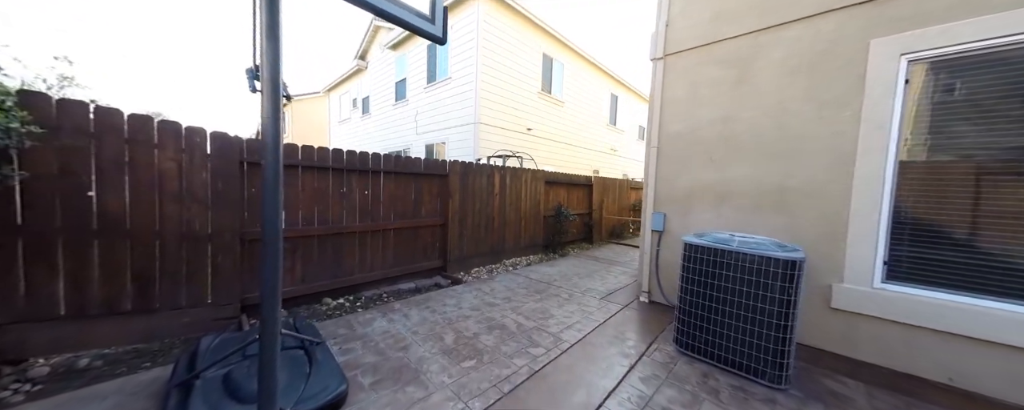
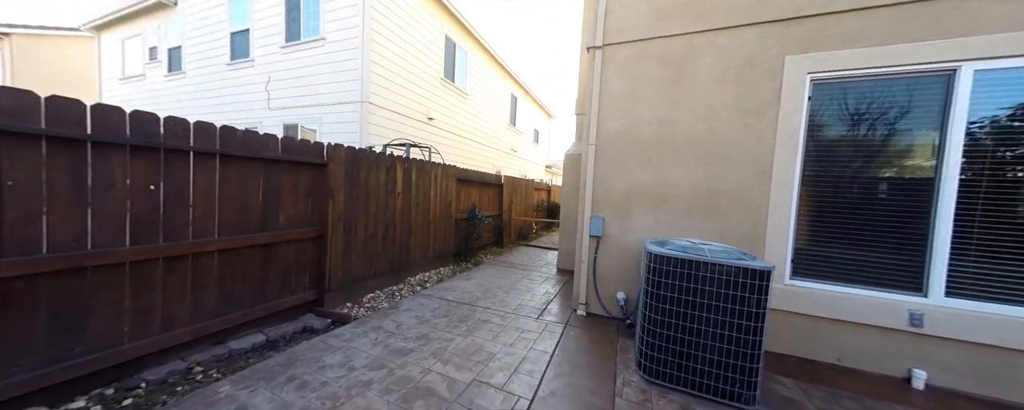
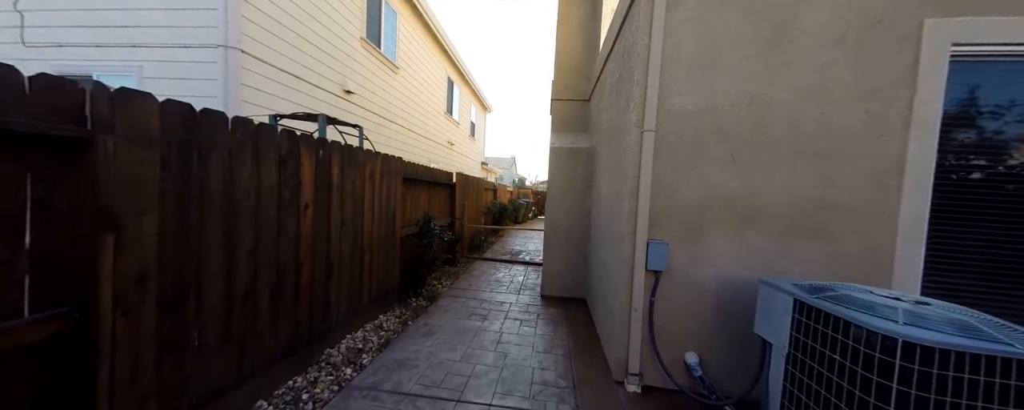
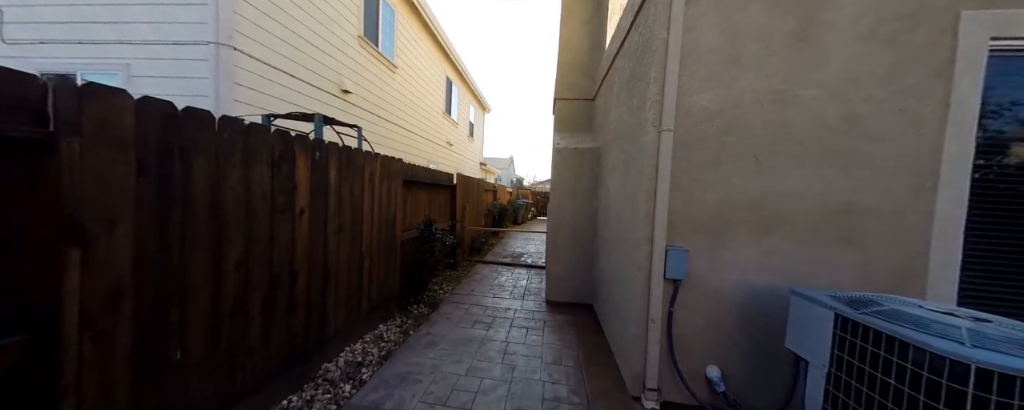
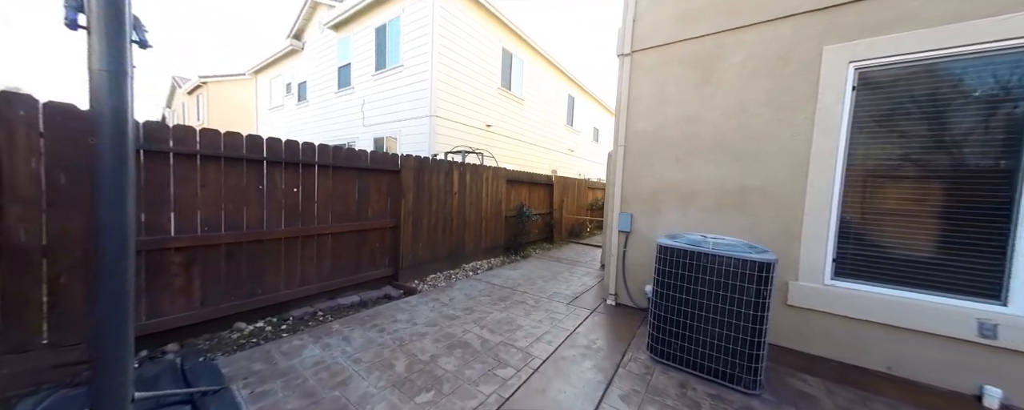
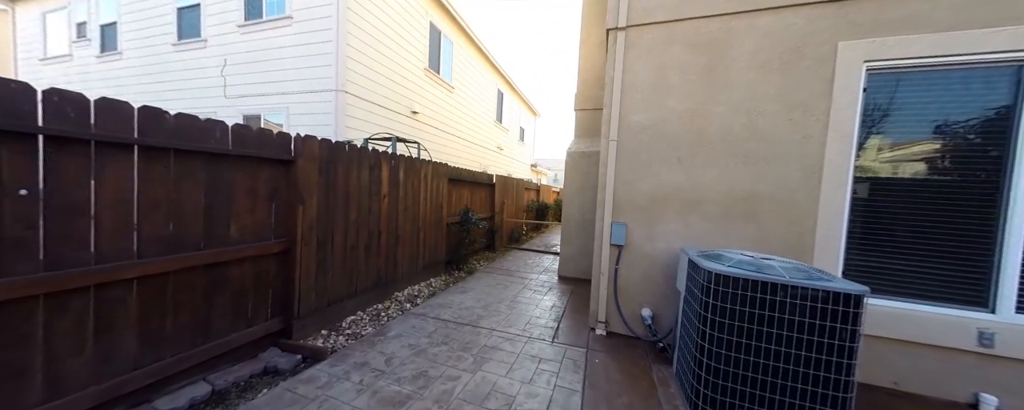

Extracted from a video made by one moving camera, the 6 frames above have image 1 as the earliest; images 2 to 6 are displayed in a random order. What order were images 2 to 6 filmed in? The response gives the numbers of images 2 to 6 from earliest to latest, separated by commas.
5, 2, 6, 3, 4
